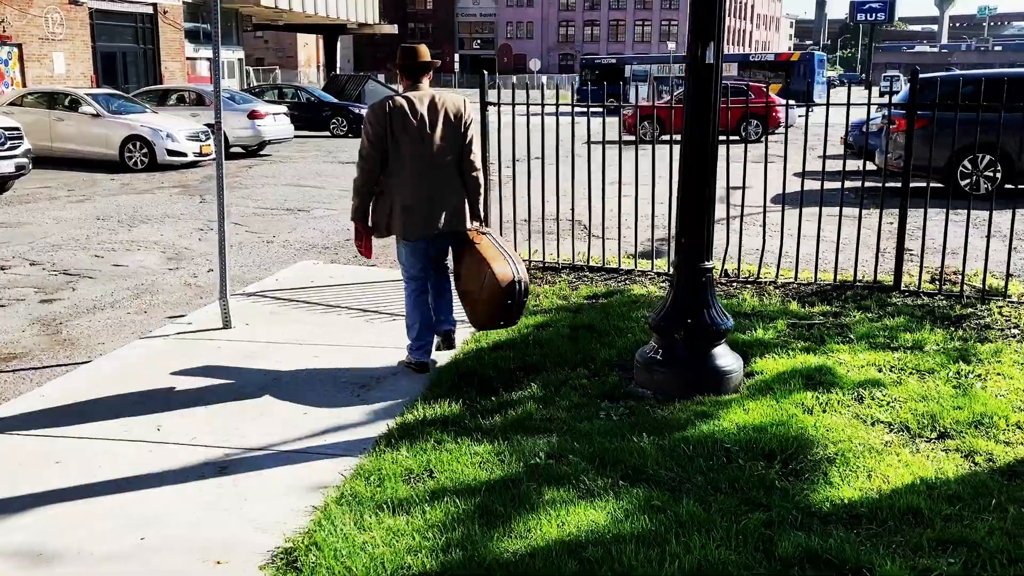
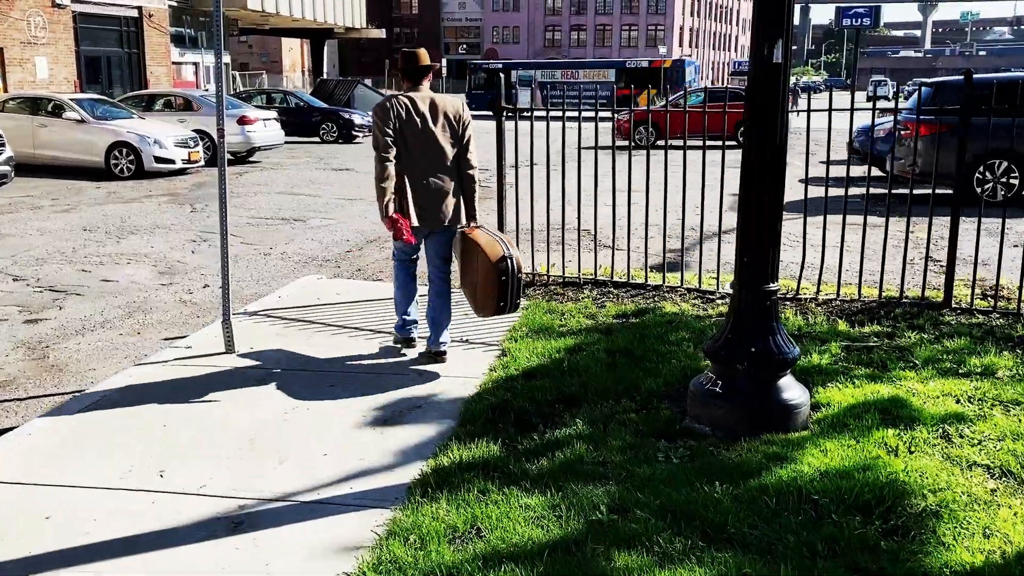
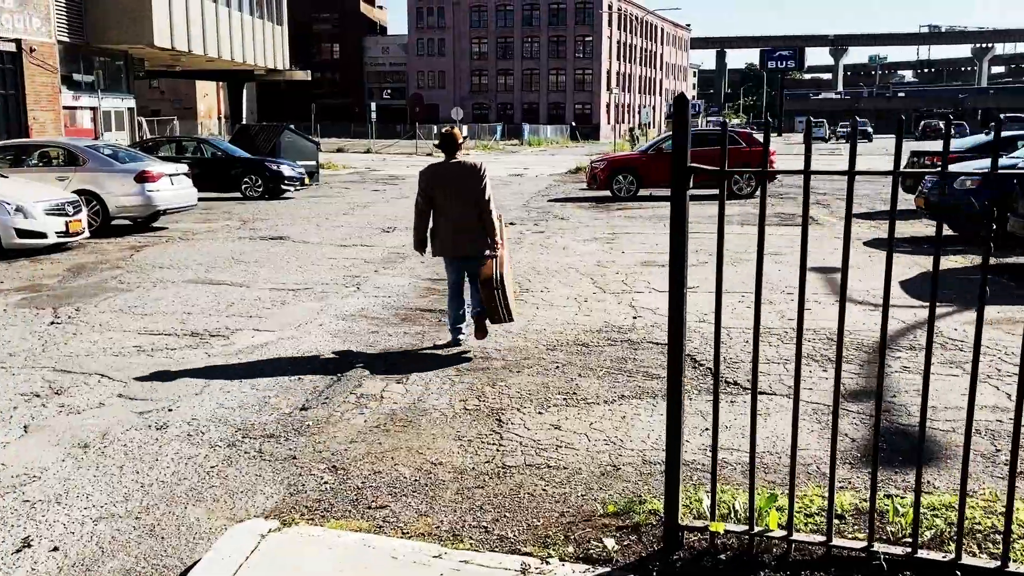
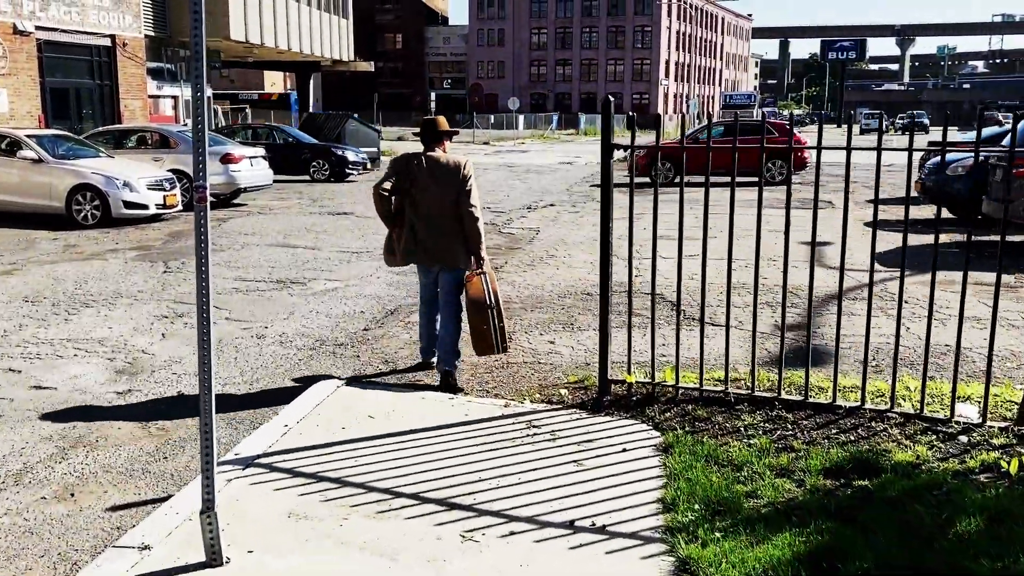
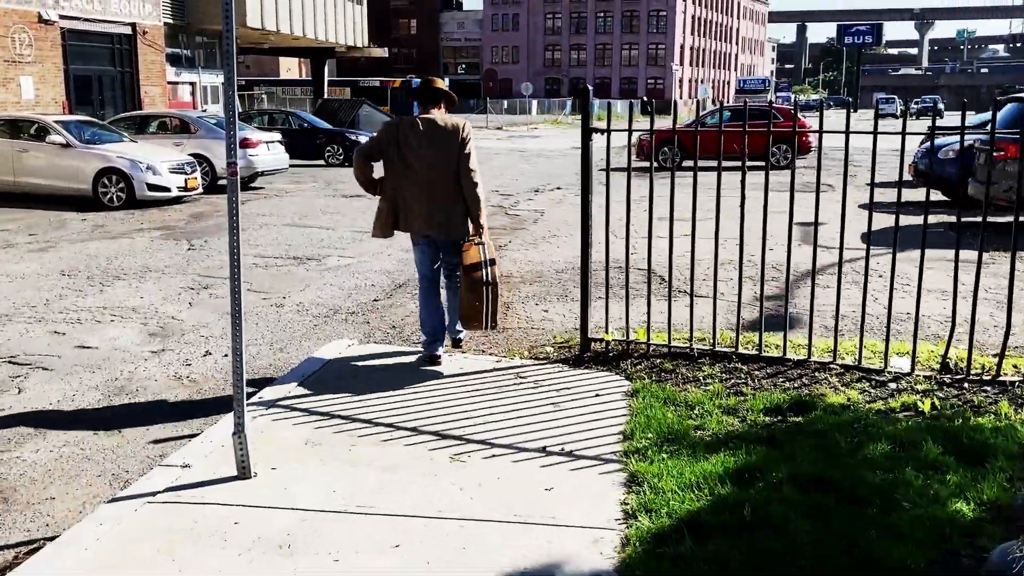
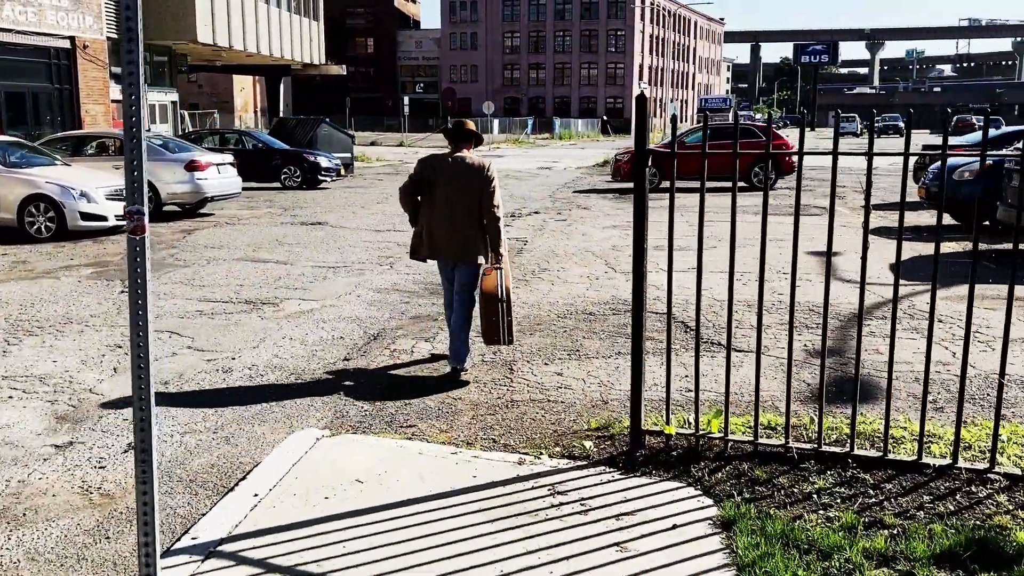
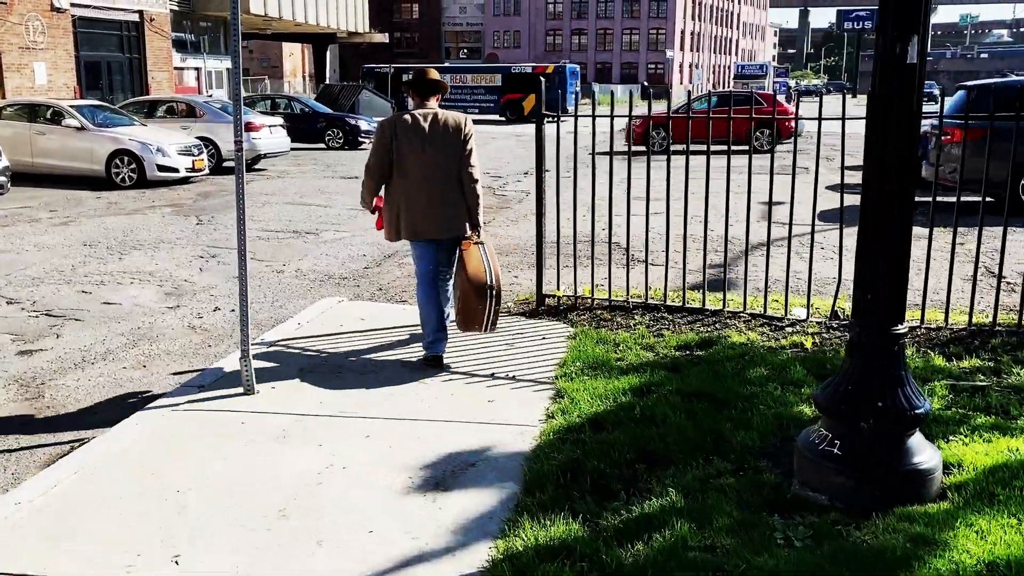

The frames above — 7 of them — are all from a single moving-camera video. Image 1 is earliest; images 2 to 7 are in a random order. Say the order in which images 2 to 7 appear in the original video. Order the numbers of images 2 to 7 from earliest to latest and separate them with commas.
2, 7, 5, 4, 6, 3
